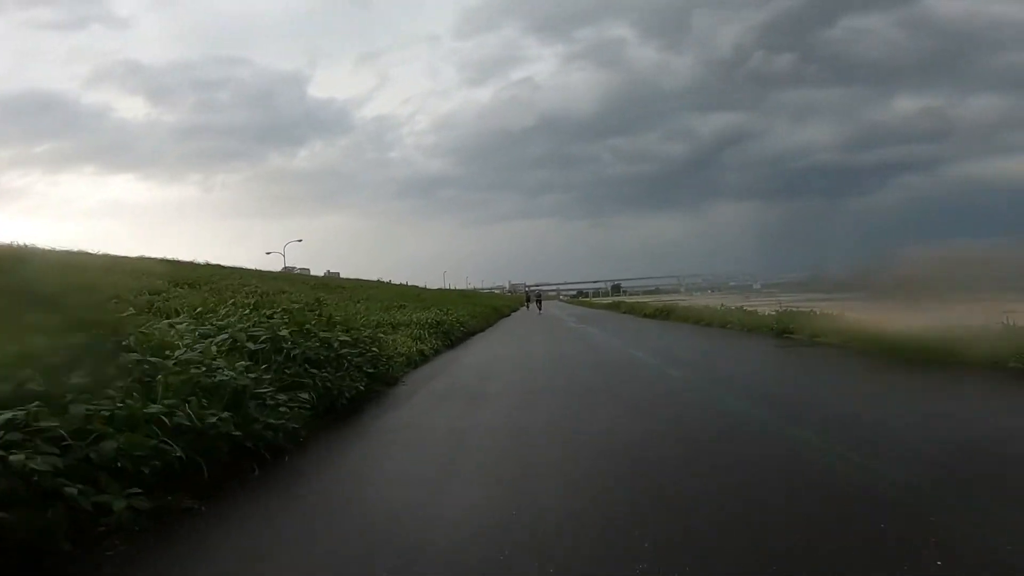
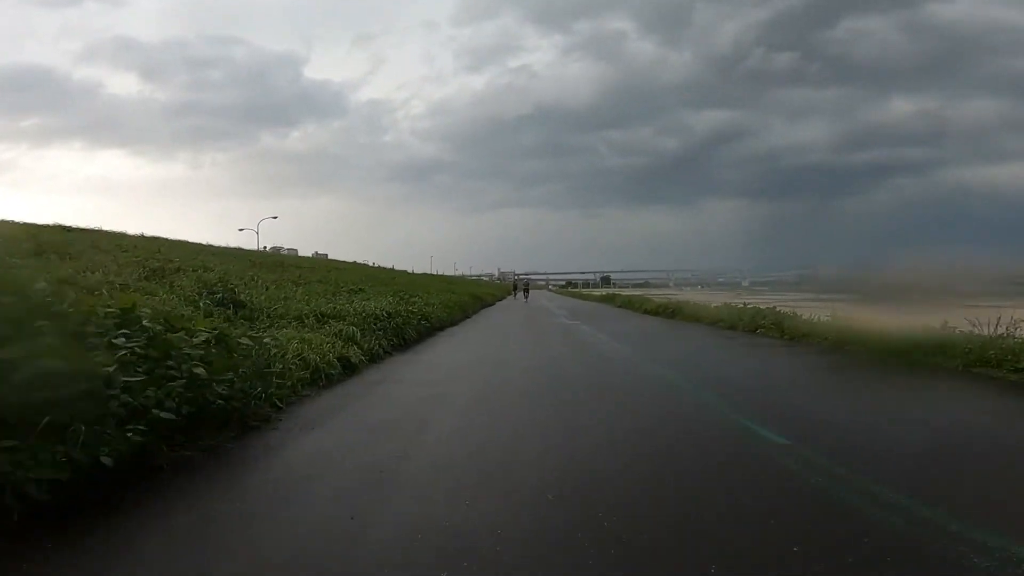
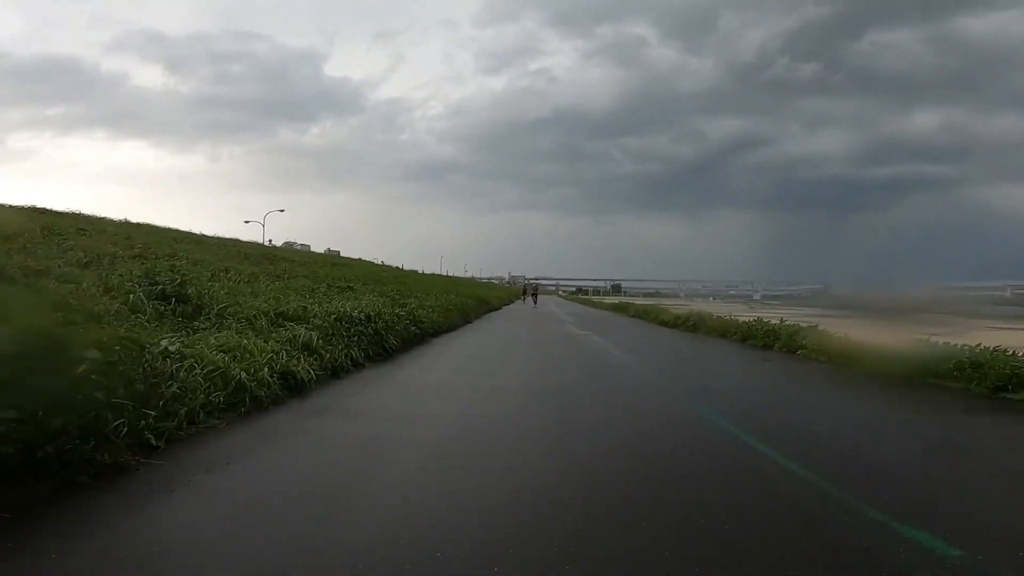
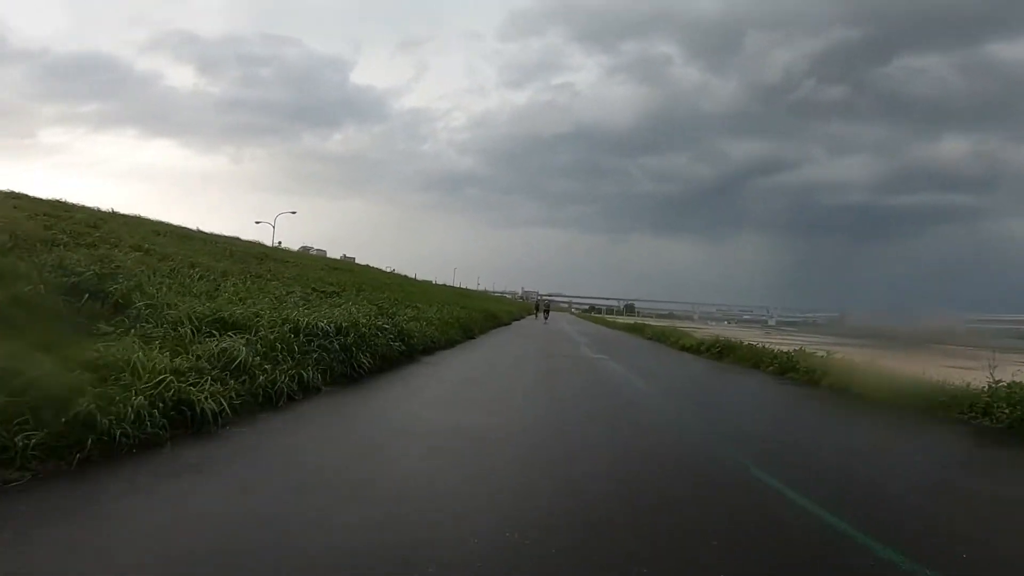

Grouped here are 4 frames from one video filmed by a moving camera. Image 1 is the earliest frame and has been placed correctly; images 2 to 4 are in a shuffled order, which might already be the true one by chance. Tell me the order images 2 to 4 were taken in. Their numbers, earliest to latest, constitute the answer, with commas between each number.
2, 3, 4
